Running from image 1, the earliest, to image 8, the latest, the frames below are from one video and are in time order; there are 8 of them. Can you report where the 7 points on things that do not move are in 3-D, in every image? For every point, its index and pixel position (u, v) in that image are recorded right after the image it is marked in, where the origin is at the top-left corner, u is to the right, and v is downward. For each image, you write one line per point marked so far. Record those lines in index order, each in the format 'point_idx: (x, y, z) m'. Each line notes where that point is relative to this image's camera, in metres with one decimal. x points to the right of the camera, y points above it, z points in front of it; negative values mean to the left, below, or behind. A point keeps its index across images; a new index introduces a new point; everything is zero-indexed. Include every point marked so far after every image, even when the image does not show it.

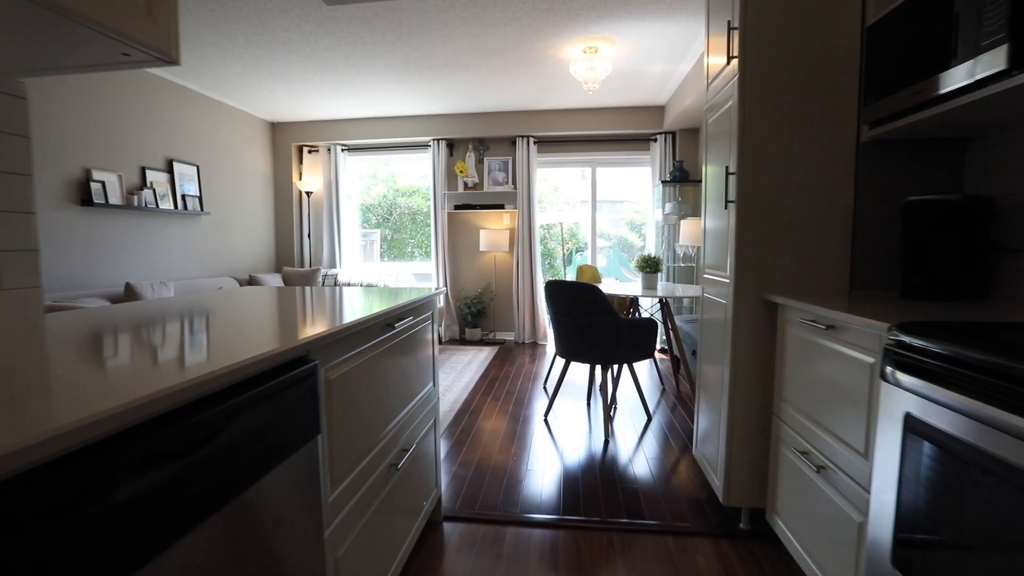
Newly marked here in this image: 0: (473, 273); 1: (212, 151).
0: (-0.4, +0.1, +5.3) m
1: (-2.6, +1.2, +4.6) m
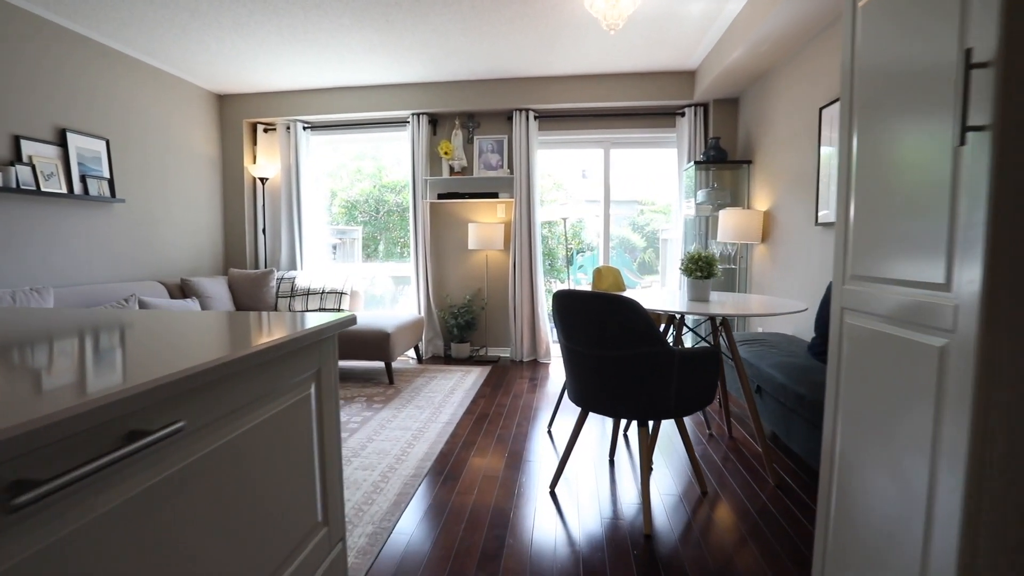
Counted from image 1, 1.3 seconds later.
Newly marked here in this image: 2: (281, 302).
0: (-0.4, +0.1, +4.4) m
1: (-2.6, +1.1, +3.7) m
2: (-1.8, -0.1, +4.2) m
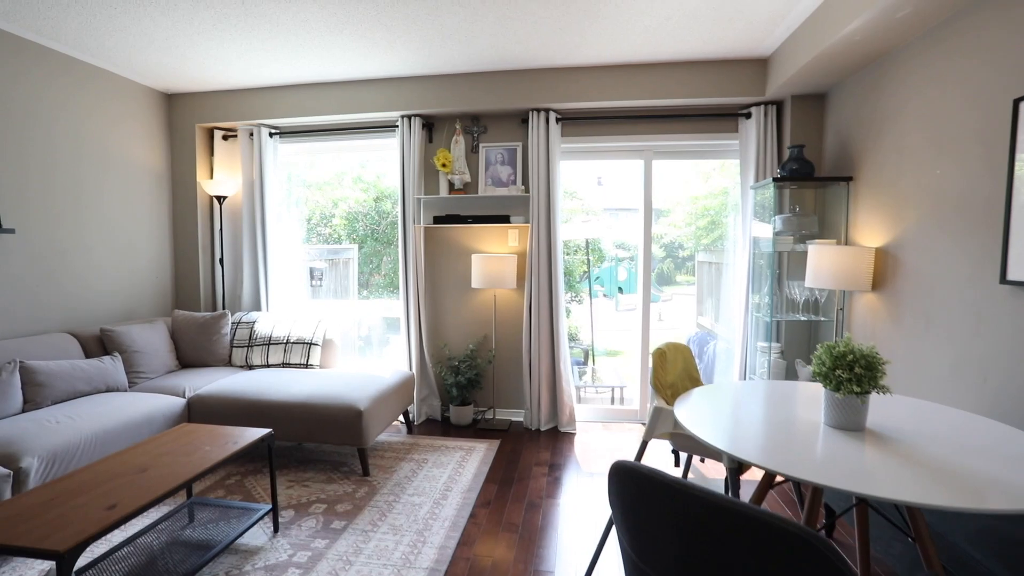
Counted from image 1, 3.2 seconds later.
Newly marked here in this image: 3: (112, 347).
0: (-0.3, -0.2, +3.5) m
1: (-2.5, +0.8, +2.9) m
2: (-1.7, -0.4, +3.3) m
3: (-2.2, -0.3, +2.9) m
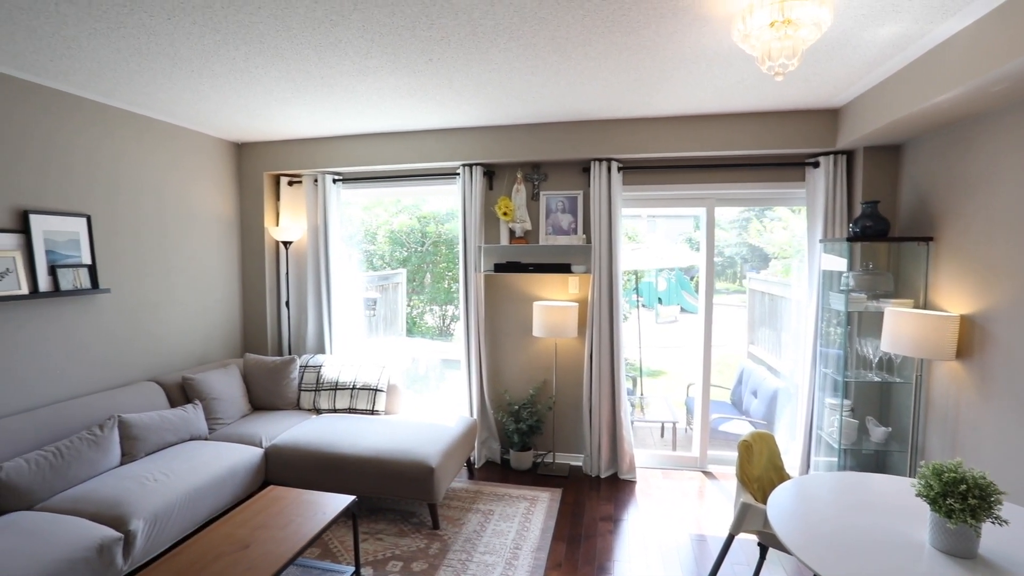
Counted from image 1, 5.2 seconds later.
0: (+0.1, -0.5, +3.5) m
1: (-2.2, +0.5, +3.0) m
2: (-1.3, -0.7, +3.4) m
3: (-1.8, -0.6, +3.1) m
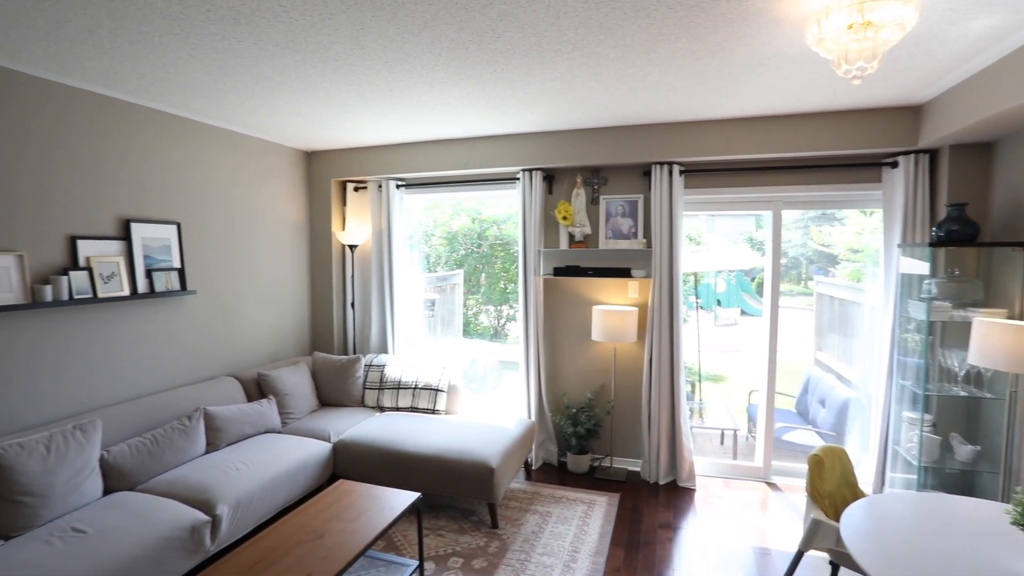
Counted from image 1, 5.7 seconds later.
0: (+0.4, -0.5, +3.5) m
1: (-1.8, +0.5, +3.3) m
2: (-0.9, -0.7, +3.6) m
3: (-1.5, -0.6, +3.3) m
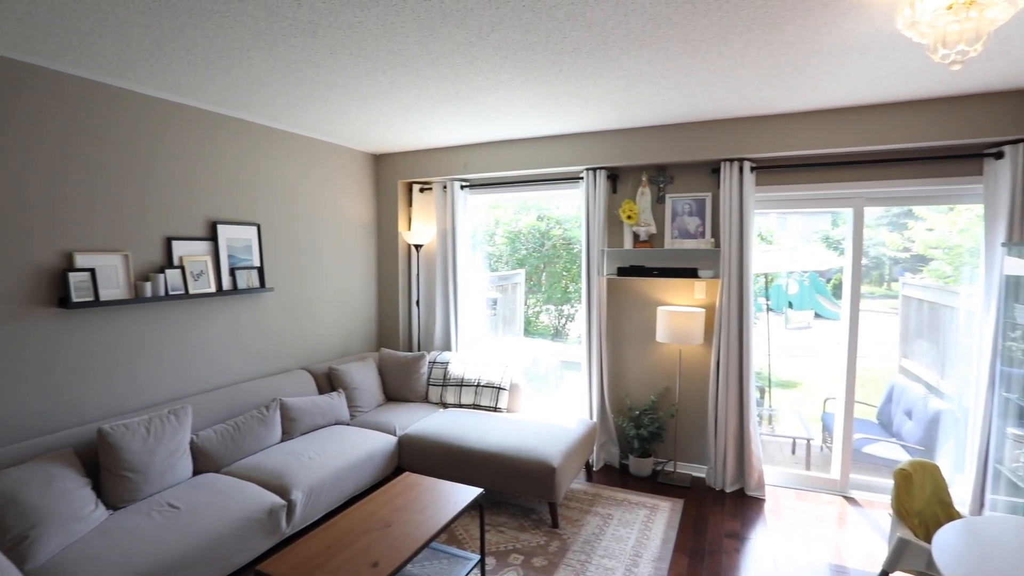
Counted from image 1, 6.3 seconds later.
0: (+0.8, -0.5, +3.5) m
1: (-1.4, +0.5, +3.4) m
2: (-0.5, -0.7, +3.7) m
3: (-1.1, -0.6, +3.4) m
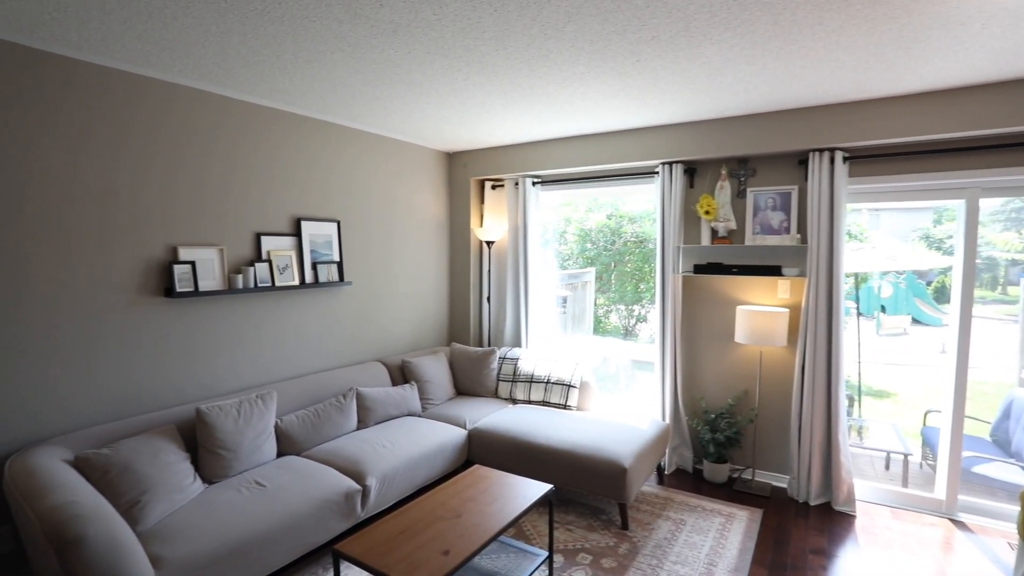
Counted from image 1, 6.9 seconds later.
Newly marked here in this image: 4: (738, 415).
0: (+1.3, -0.5, +3.3) m
1: (-1.0, +0.6, +3.6) m
2: (-0.1, -0.7, +3.7) m
3: (-0.6, -0.6, +3.5) m
4: (+1.4, -0.8, +3.3) m
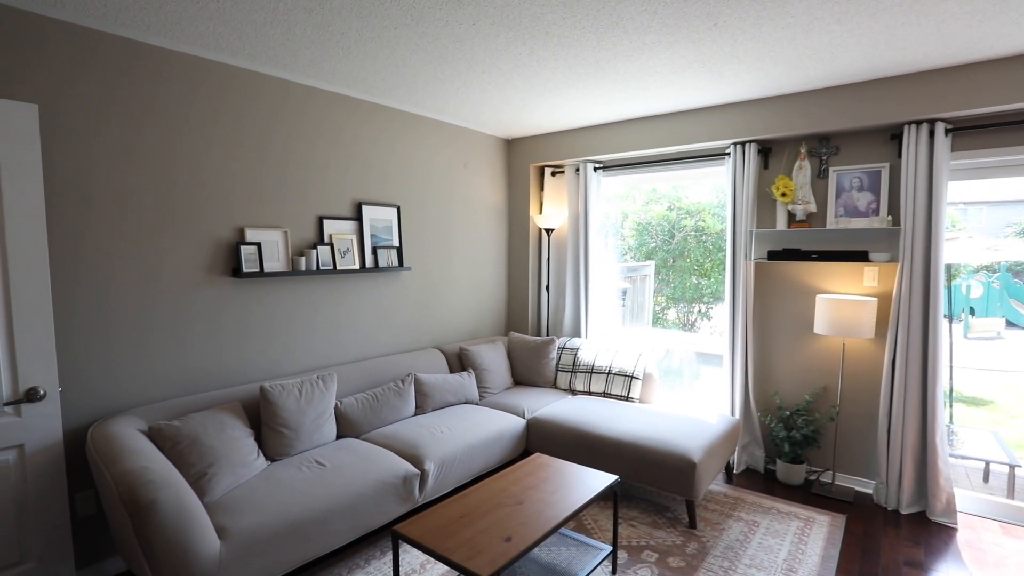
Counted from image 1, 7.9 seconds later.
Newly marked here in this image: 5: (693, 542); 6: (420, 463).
0: (+1.6, -0.4, +3.1) m
1: (-0.6, +0.7, +3.6) m
2: (+0.3, -0.6, +3.6) m
3: (-0.3, -0.5, +3.5) m
4: (+1.7, -0.7, +3.0) m
5: (+0.8, -1.1, +2.4) m
6: (-0.4, -0.8, +2.4) m
